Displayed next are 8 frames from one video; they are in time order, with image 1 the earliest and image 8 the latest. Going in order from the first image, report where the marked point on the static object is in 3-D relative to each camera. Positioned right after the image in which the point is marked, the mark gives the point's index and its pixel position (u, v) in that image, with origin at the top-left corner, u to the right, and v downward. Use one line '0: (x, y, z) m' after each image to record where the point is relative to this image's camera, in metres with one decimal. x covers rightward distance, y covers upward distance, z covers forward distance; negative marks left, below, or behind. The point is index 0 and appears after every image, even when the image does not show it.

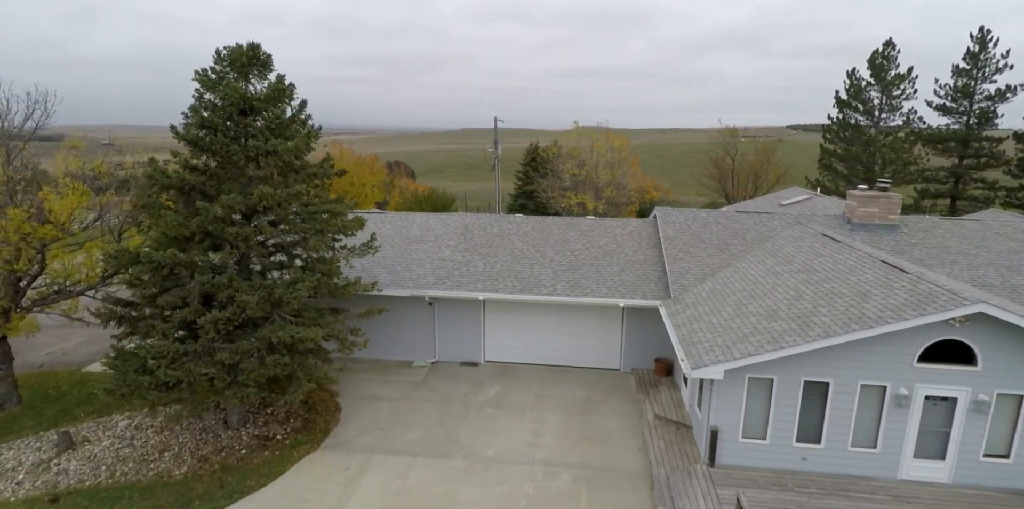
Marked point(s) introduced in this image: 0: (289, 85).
0: (-3.9, +2.9, +9.2) m
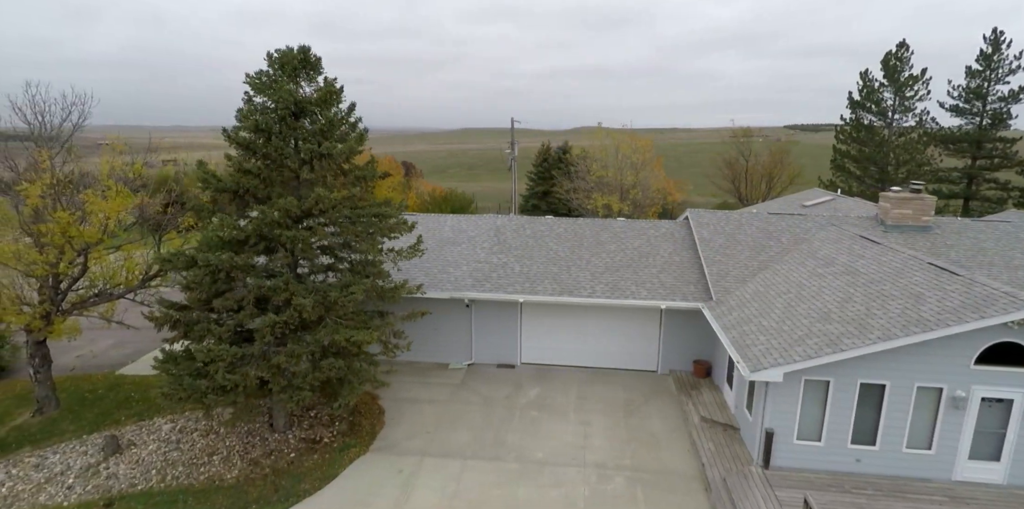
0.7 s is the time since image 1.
0: (-3.0, +2.9, +9.2) m
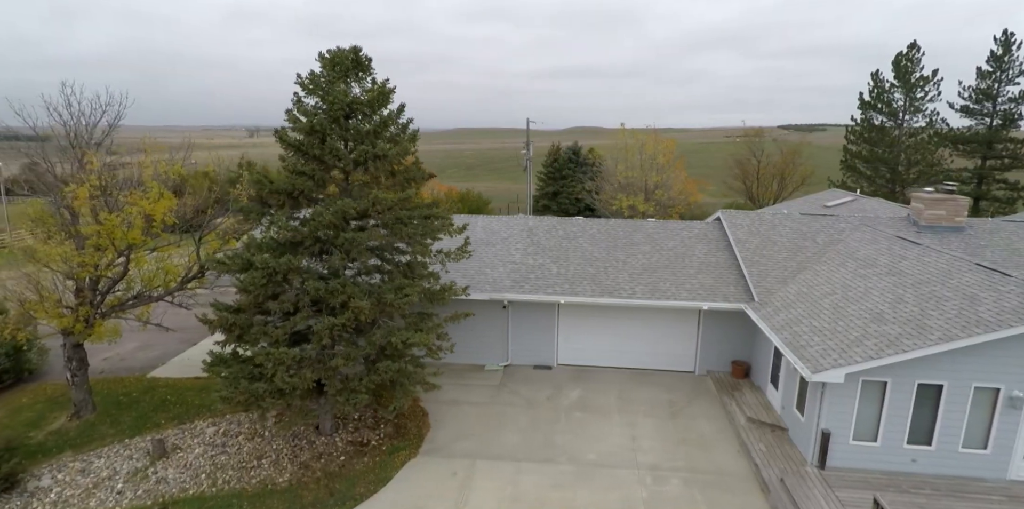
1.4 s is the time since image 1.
0: (-2.1, +2.8, +9.2) m
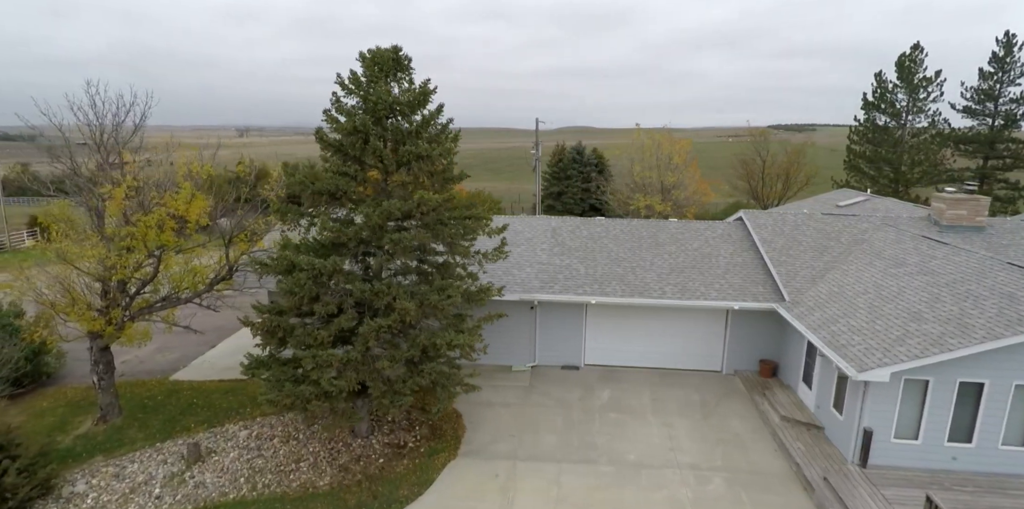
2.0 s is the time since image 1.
0: (-1.4, +2.8, +9.1) m
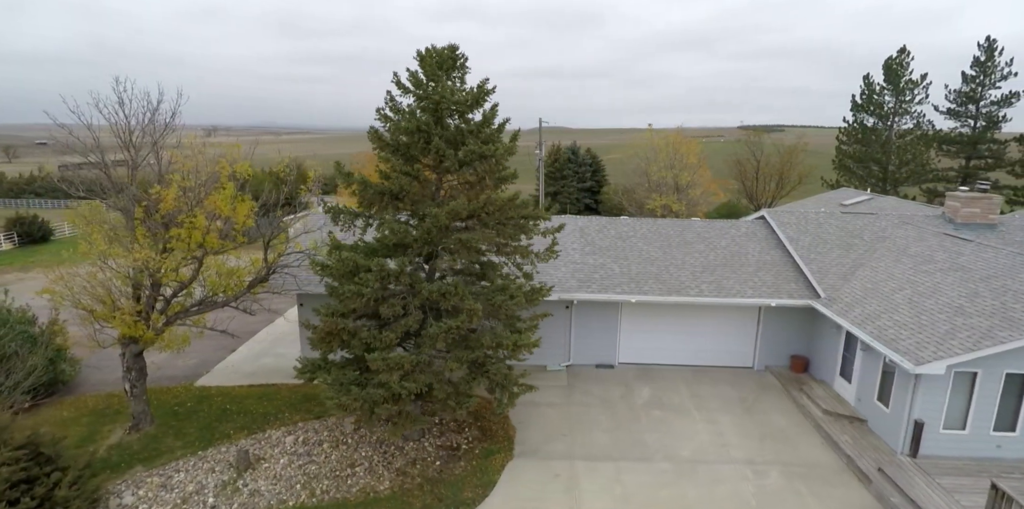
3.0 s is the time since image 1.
0: (-0.4, +2.8, +9.1) m
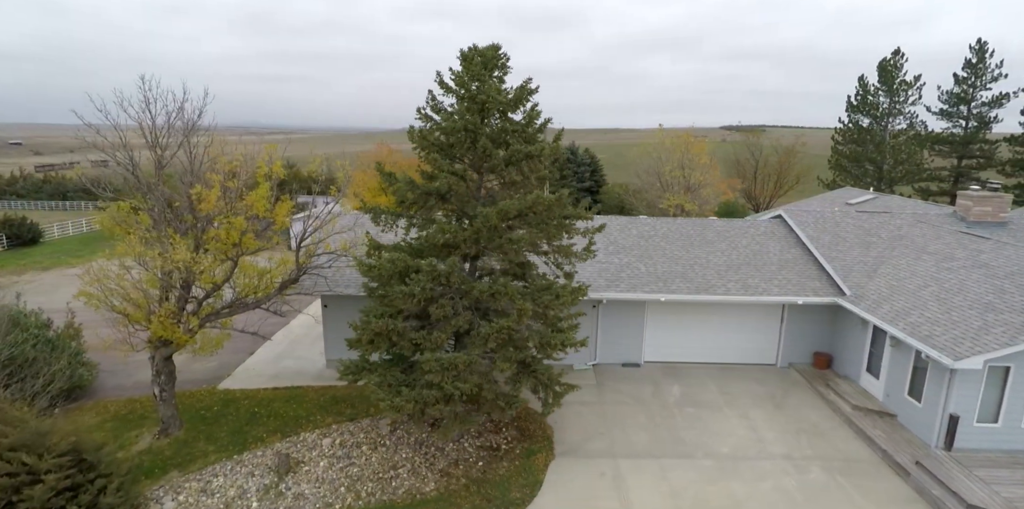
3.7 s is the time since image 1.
0: (+0.3, +2.8, +9.1) m
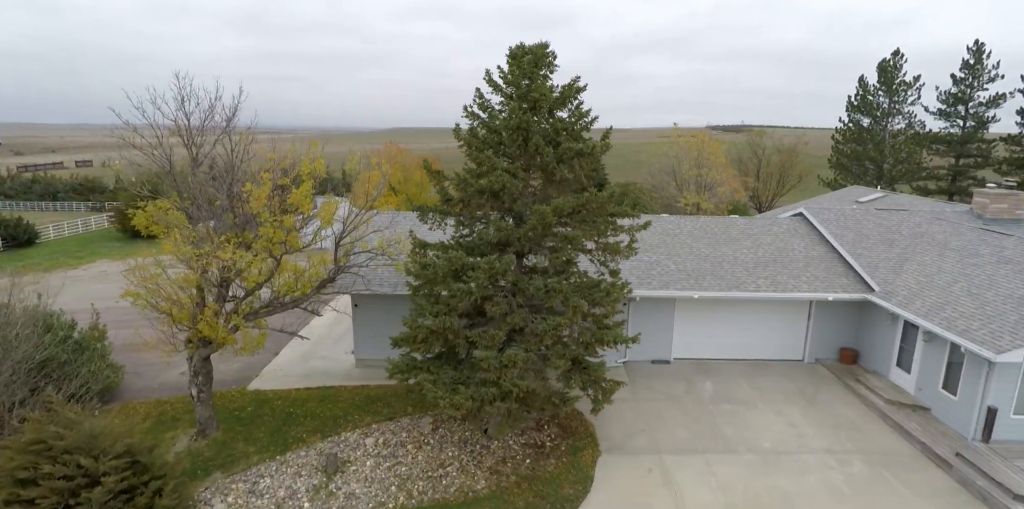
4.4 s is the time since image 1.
0: (+1.2, +2.8, +9.1) m
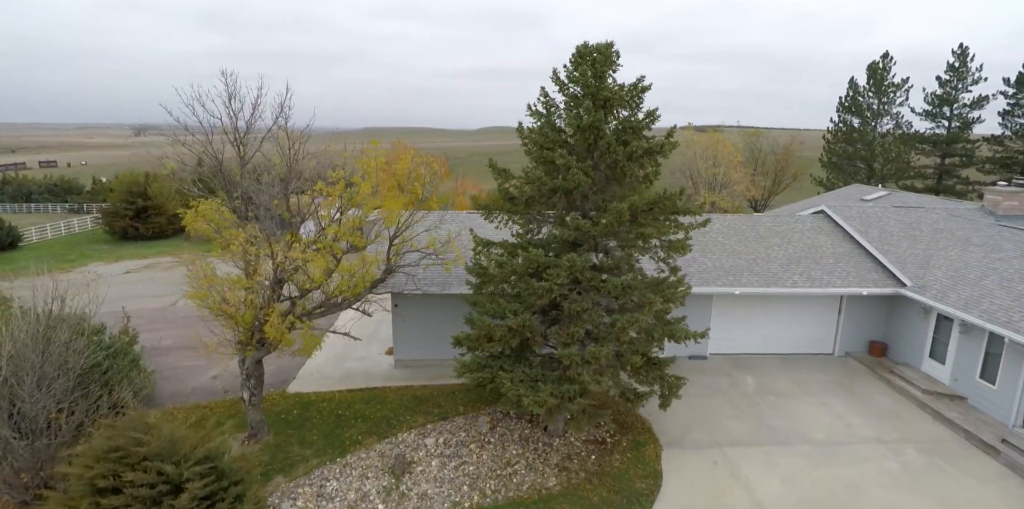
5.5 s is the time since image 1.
0: (+2.3, +2.9, +9.2) m
